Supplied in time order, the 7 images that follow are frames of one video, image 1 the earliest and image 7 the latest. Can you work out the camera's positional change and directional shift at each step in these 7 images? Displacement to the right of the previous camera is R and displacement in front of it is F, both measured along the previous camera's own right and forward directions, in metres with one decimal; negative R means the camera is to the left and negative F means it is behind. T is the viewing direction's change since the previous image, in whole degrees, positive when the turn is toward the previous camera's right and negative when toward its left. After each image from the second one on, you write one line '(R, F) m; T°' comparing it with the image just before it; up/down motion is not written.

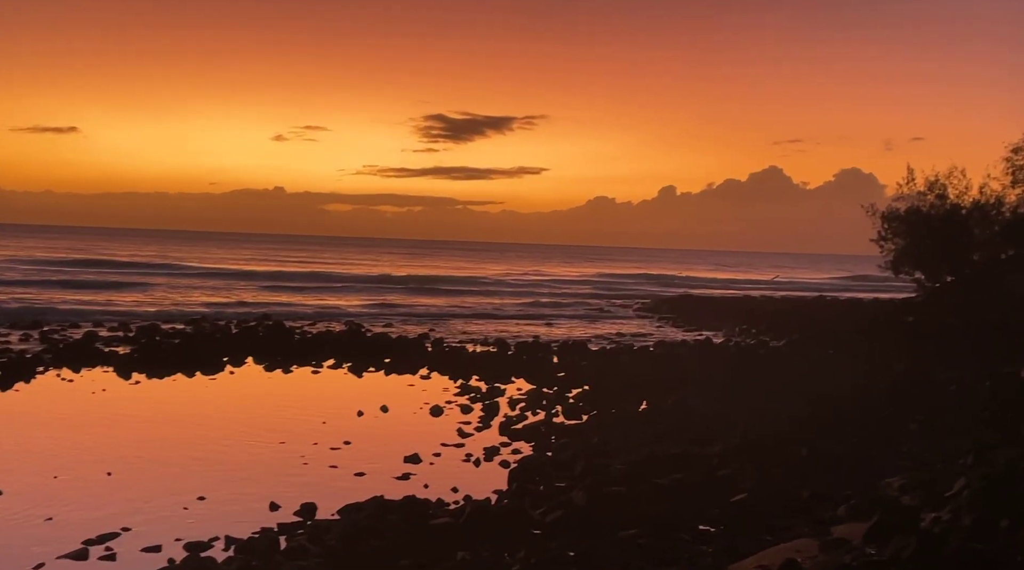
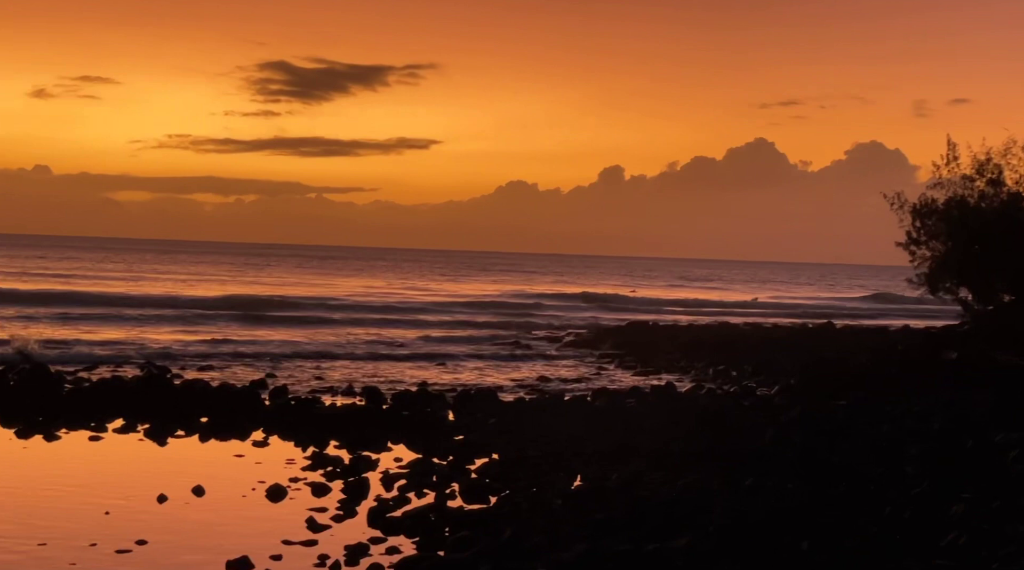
(+1.1, +13.3) m; +3°
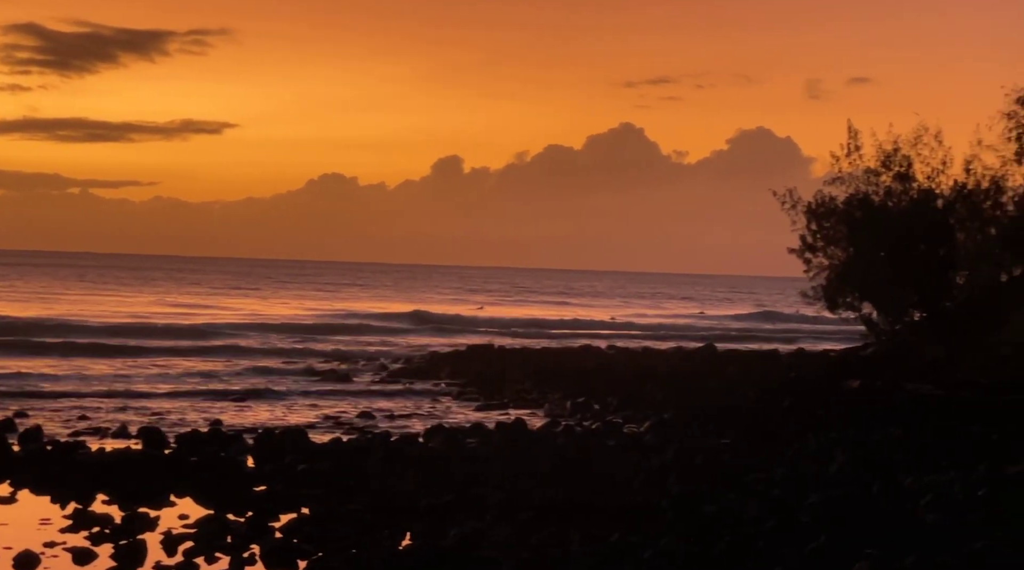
(+1.5, +5.4) m; +4°
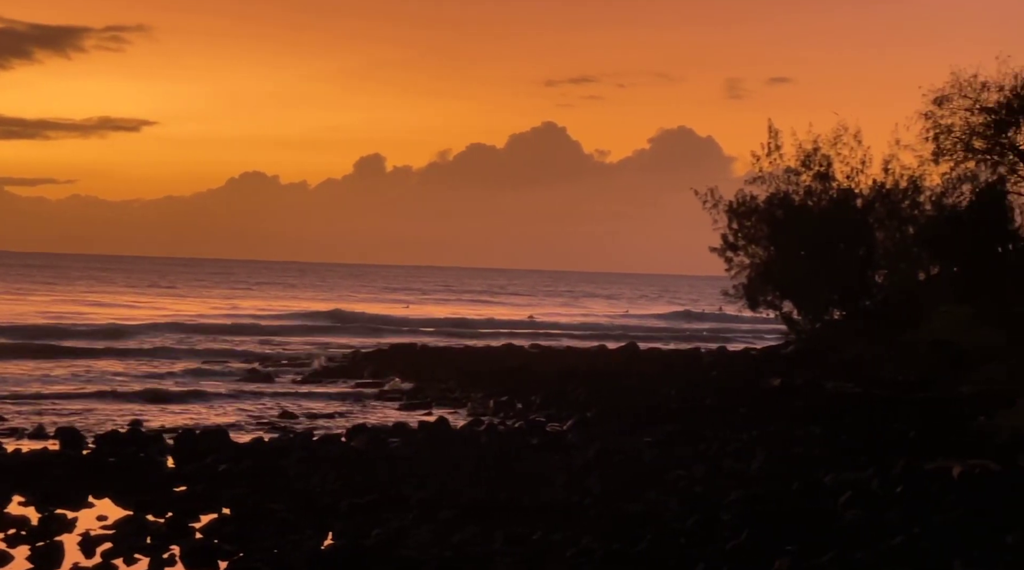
(+0.6, 0.0) m; +2°
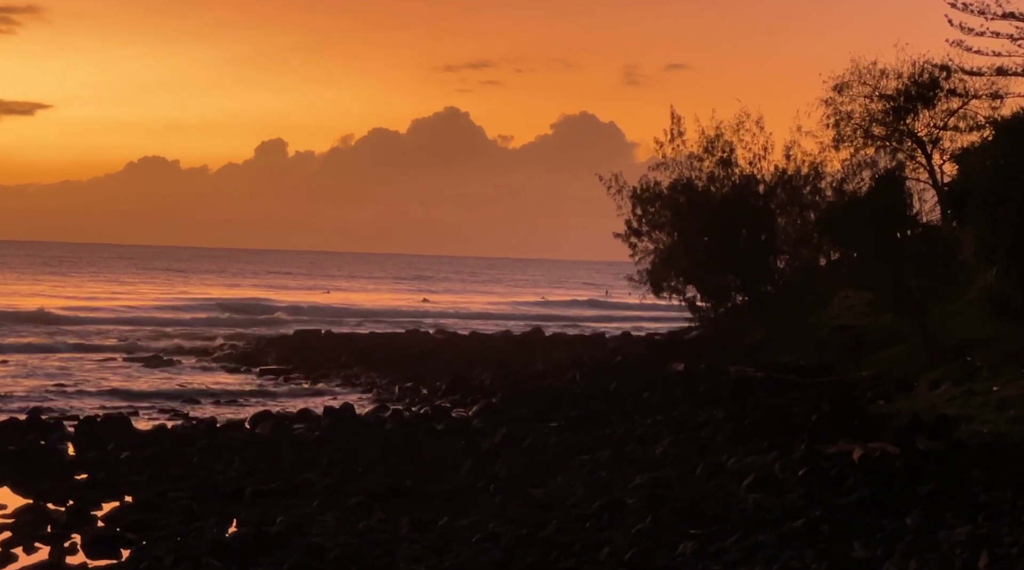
(-0.1, +0.1) m; +4°
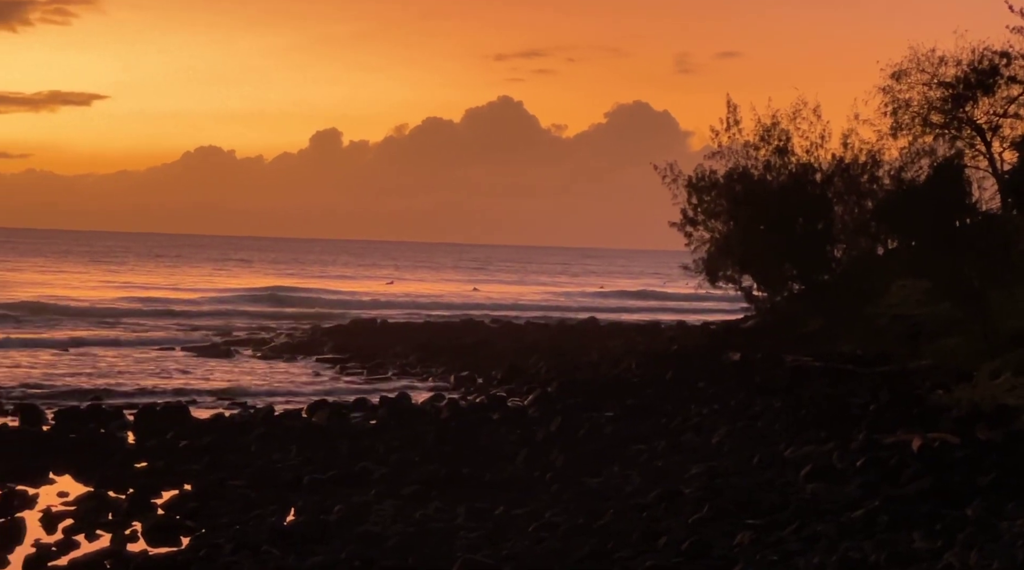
(-0.2, 0.0) m; -2°
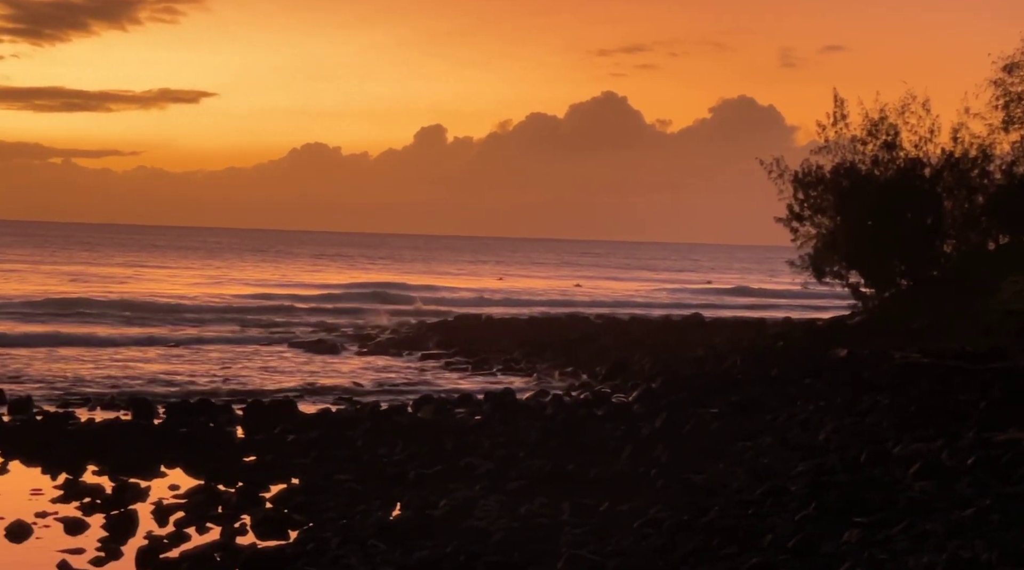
(-0.2, -0.1) m; -4°
